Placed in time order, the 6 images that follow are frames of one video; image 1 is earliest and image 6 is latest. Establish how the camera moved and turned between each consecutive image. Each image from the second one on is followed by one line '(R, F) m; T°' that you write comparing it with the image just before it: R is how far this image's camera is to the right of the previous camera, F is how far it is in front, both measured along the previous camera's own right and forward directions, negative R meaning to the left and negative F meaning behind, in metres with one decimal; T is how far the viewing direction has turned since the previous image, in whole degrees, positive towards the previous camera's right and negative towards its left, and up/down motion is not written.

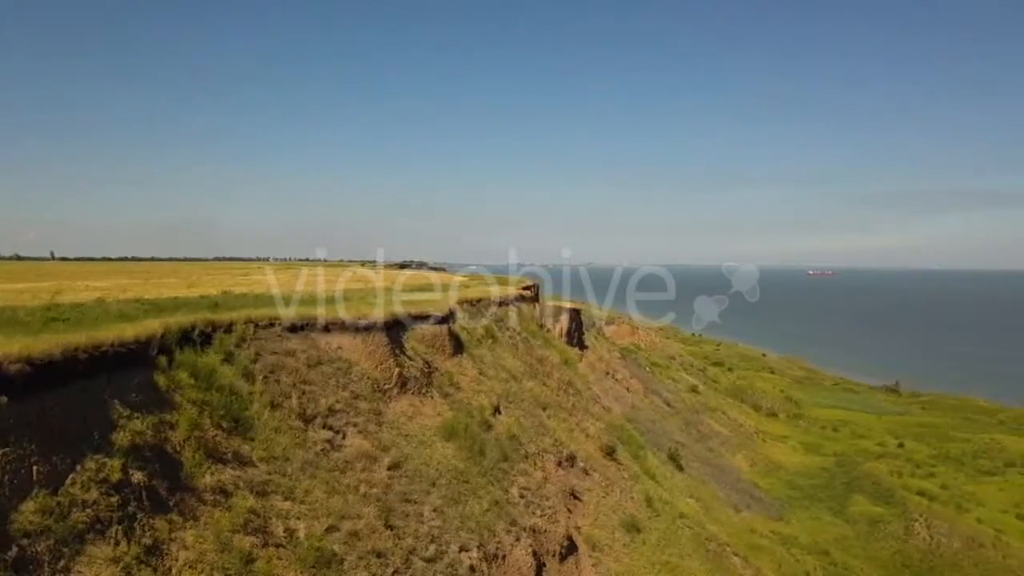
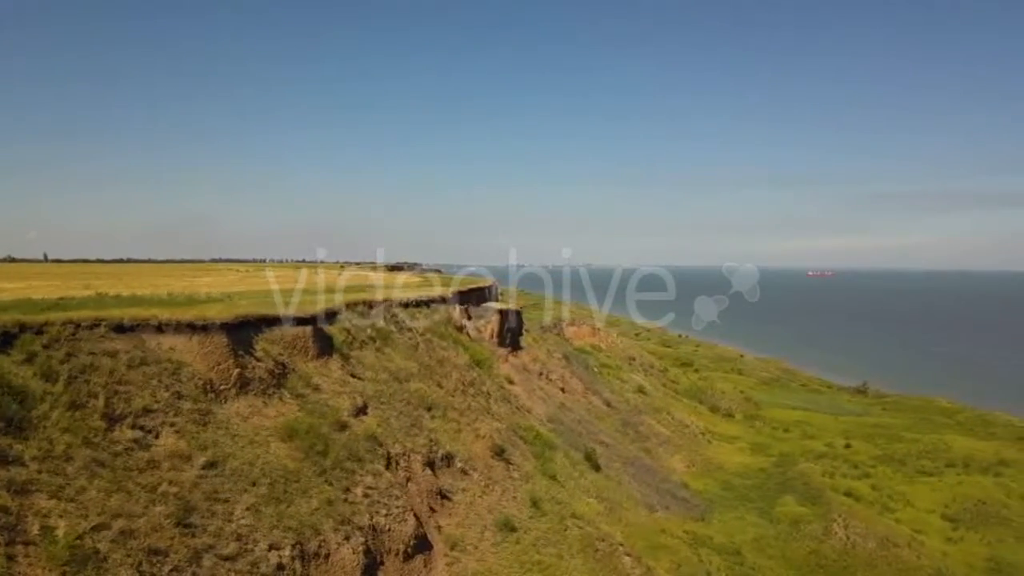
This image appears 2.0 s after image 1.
(+3.4, -0.1) m; 0°
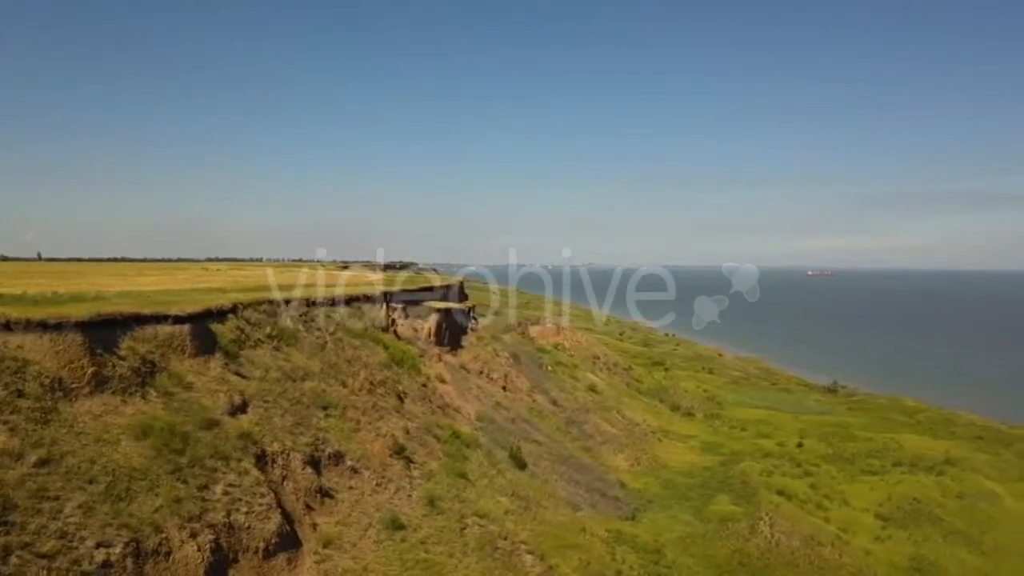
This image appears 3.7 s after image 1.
(+3.1, 0.0) m; 0°
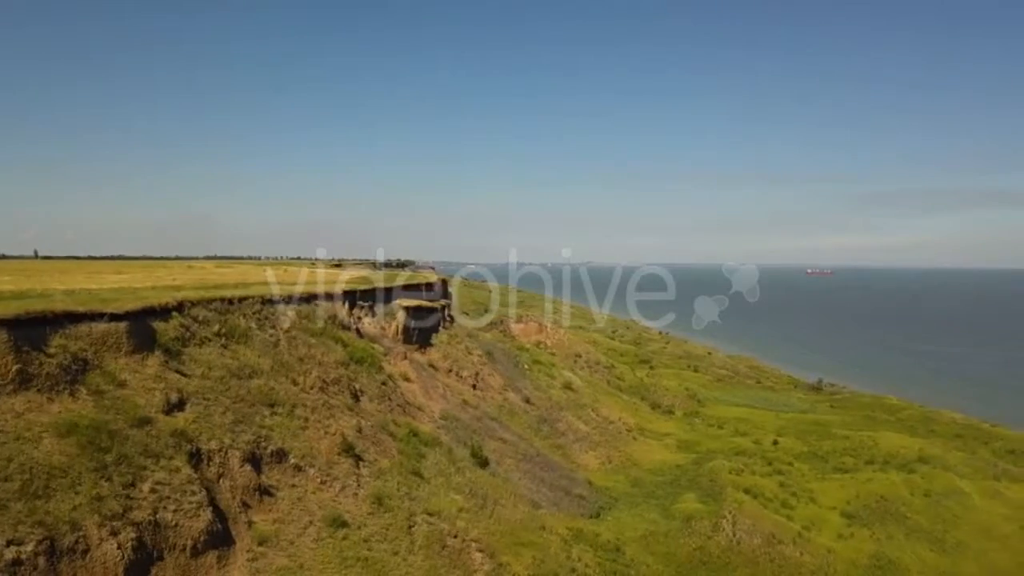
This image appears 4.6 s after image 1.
(+1.6, 0.0) m; 0°
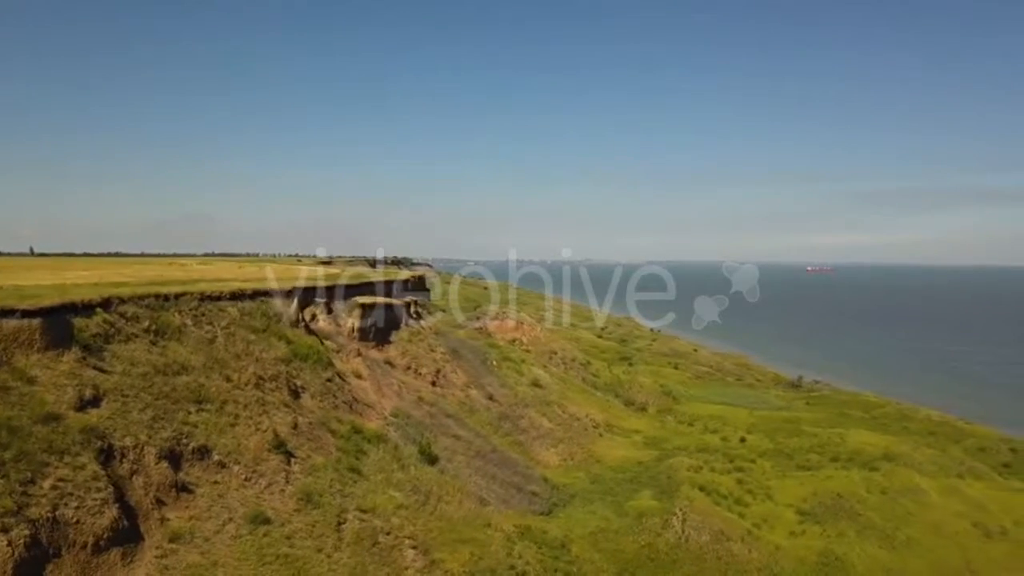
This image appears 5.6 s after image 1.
(+2.1, +0.1) m; 0°
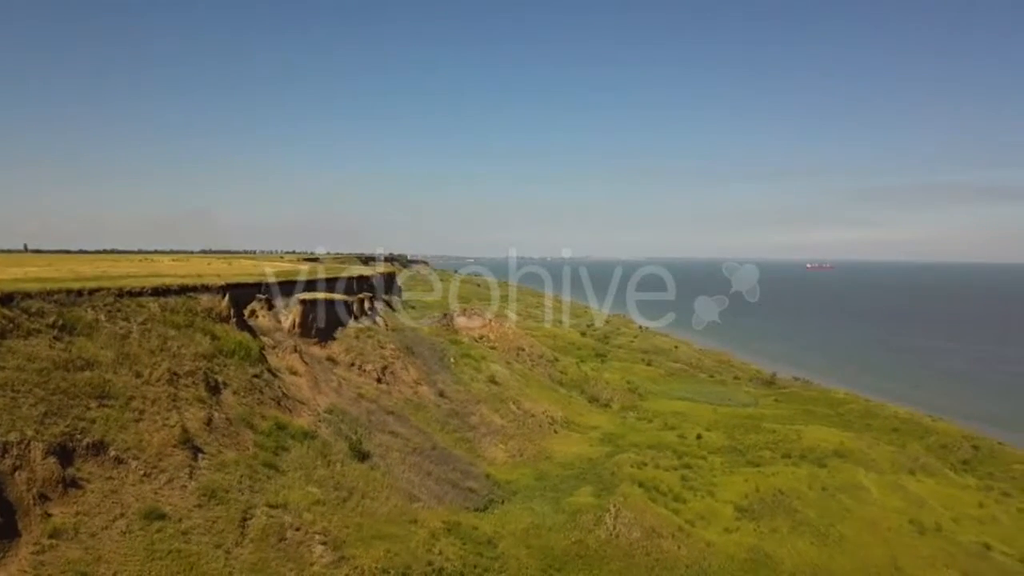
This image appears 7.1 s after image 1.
(+2.8, +0.1) m; 0°
